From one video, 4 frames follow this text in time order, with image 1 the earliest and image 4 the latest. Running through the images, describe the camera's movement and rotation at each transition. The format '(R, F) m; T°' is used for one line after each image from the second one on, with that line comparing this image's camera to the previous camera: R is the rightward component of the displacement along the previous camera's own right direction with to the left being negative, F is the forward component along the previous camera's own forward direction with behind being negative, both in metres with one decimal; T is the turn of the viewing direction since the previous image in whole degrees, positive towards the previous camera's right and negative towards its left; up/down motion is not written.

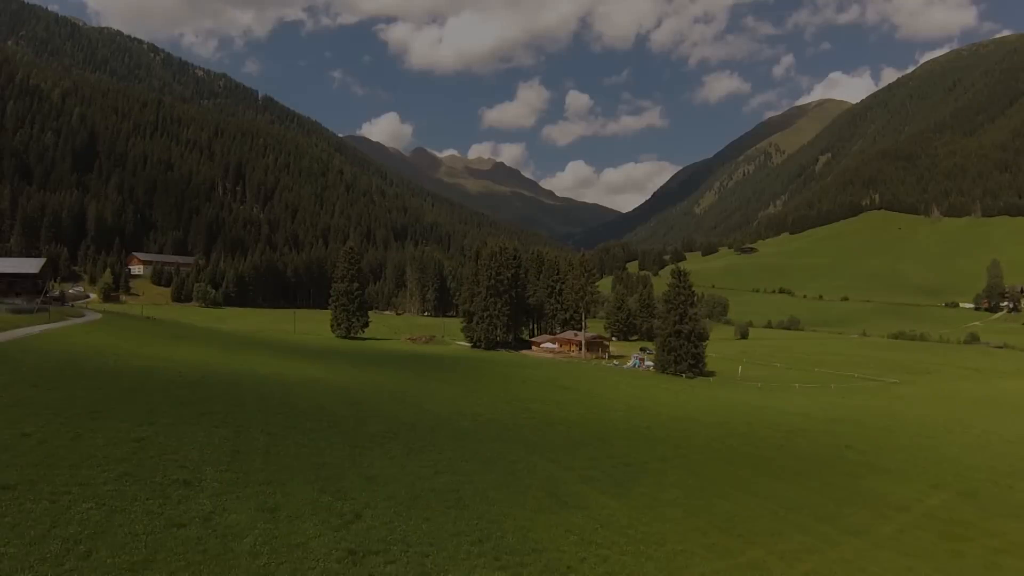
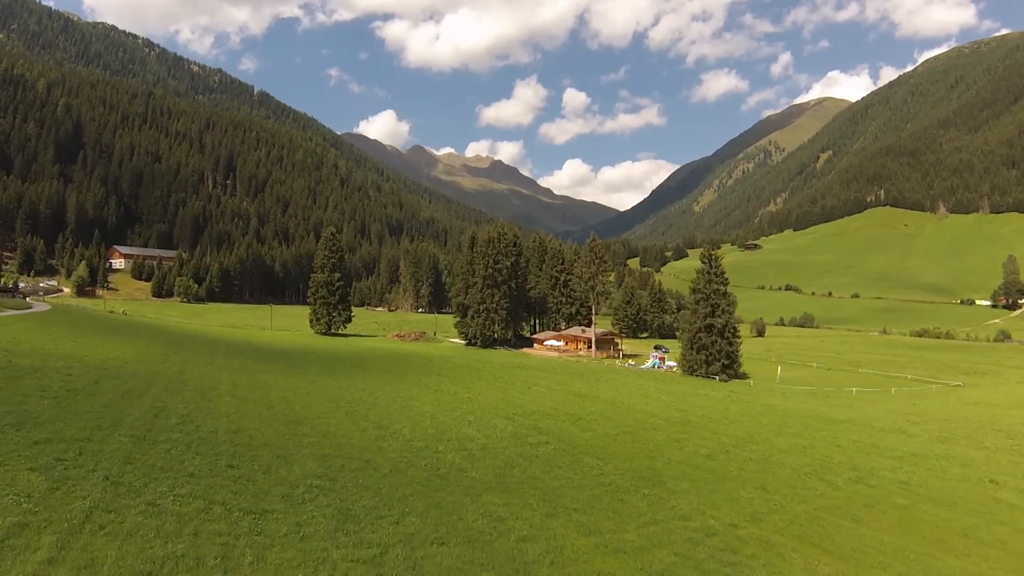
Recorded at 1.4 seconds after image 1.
(-0.3, +11.3) m; 0°
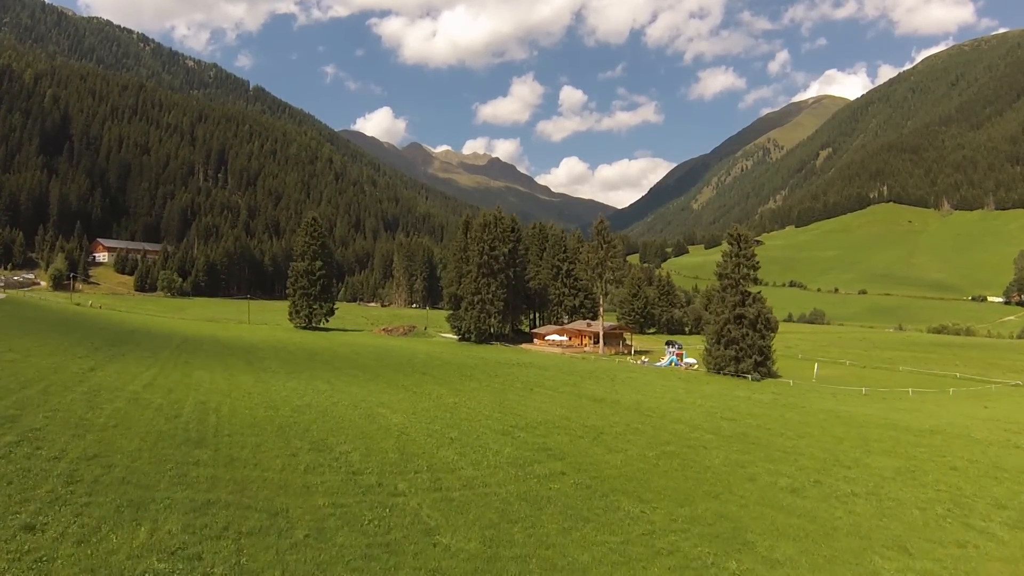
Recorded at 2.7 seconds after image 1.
(-0.1, +8.3) m; 0°
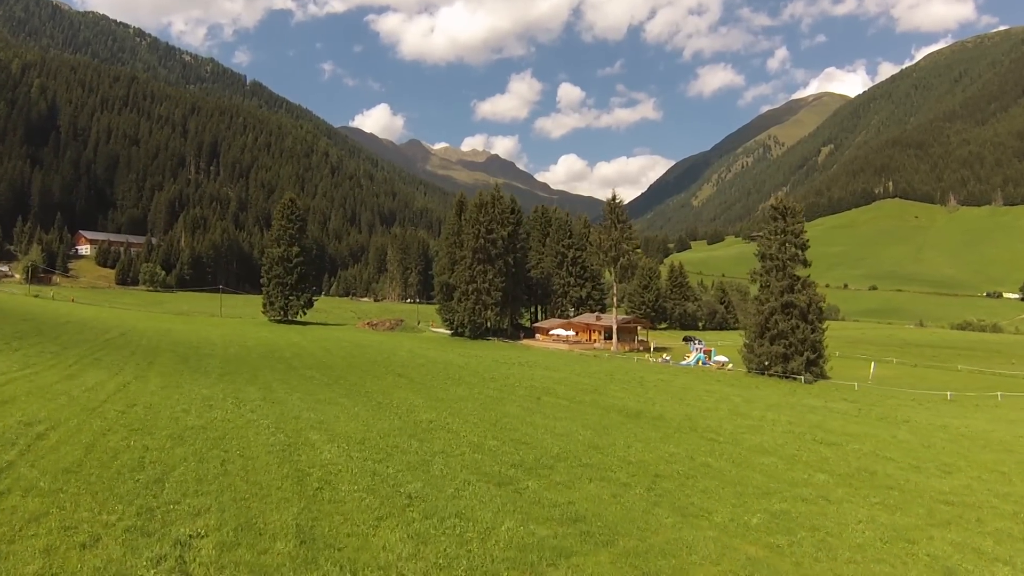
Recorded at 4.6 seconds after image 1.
(-0.1, +8.9) m; 0°
